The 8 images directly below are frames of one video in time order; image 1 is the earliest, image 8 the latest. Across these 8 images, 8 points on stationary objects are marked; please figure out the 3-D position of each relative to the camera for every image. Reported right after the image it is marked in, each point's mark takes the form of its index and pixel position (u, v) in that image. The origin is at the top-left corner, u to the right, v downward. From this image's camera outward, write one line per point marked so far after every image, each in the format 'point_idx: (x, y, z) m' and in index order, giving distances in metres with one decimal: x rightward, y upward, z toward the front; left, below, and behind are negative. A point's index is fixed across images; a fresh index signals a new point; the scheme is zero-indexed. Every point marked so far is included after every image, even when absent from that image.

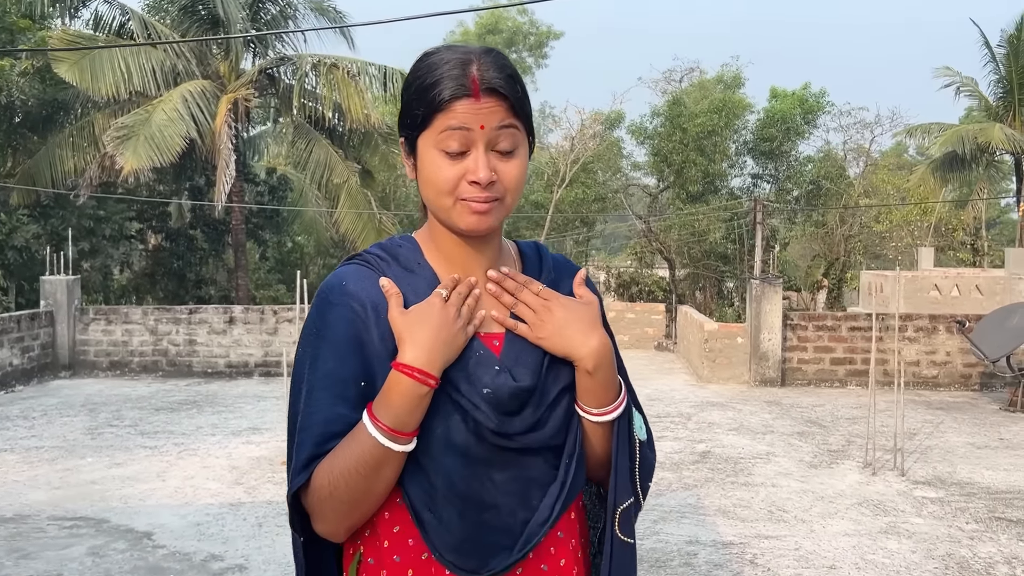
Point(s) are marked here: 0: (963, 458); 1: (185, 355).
0: (+3.1, -1.2, +6.2) m
1: (-3.6, -0.7, +10.1) m
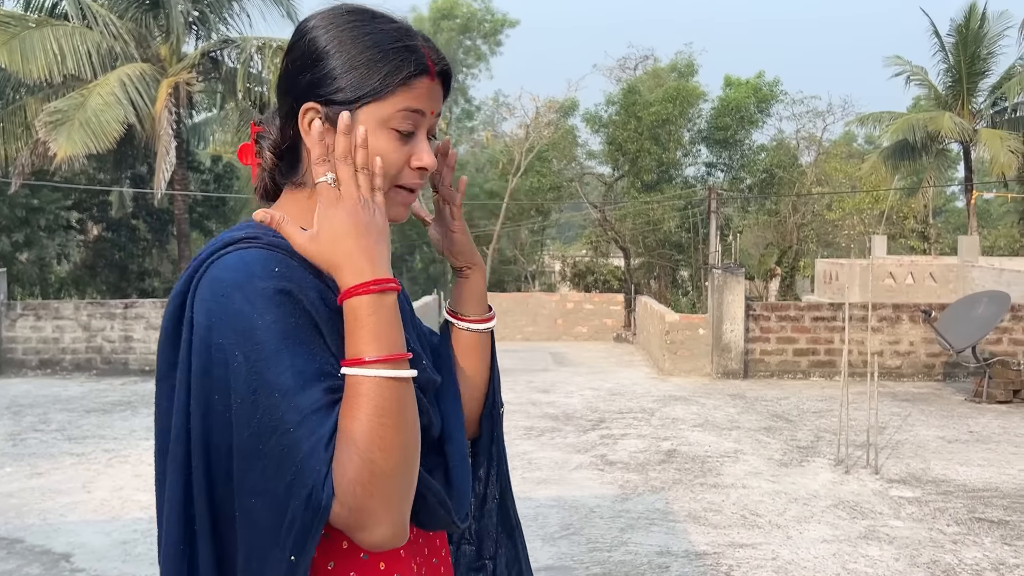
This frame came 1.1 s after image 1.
0: (+2.8, -1.1, +6.0) m
1: (-4.1, -0.7, +9.5) m
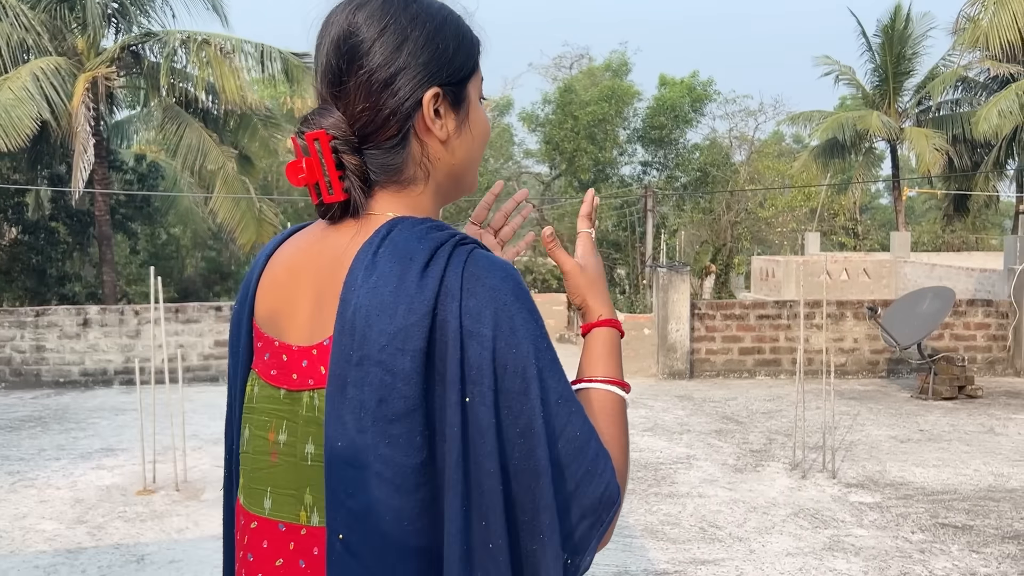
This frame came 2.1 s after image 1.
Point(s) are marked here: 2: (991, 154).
0: (+2.5, -1.1, +5.9) m
1: (-4.7, -0.7, +8.9) m
2: (+7.8, +2.1, +14.8) m
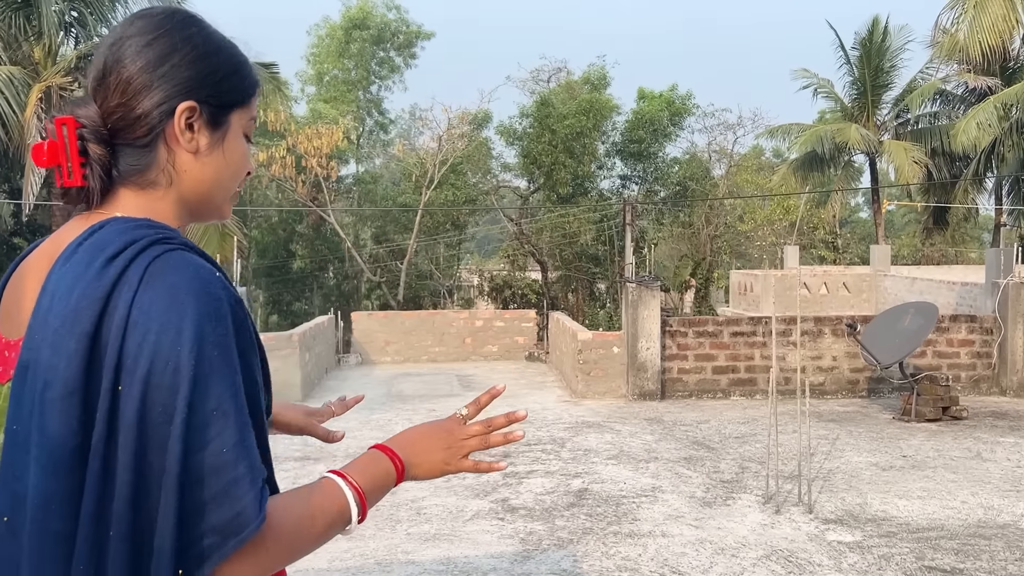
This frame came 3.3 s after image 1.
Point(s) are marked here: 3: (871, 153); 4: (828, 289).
0: (+2.2, -1.2, +5.5) m
1: (-5.0, -0.9, +8.3) m
2: (+7.3, +1.9, +14.6) m
3: (+6.5, +2.5, +16.6) m
4: (+5.3, 0.0, +15.2) m
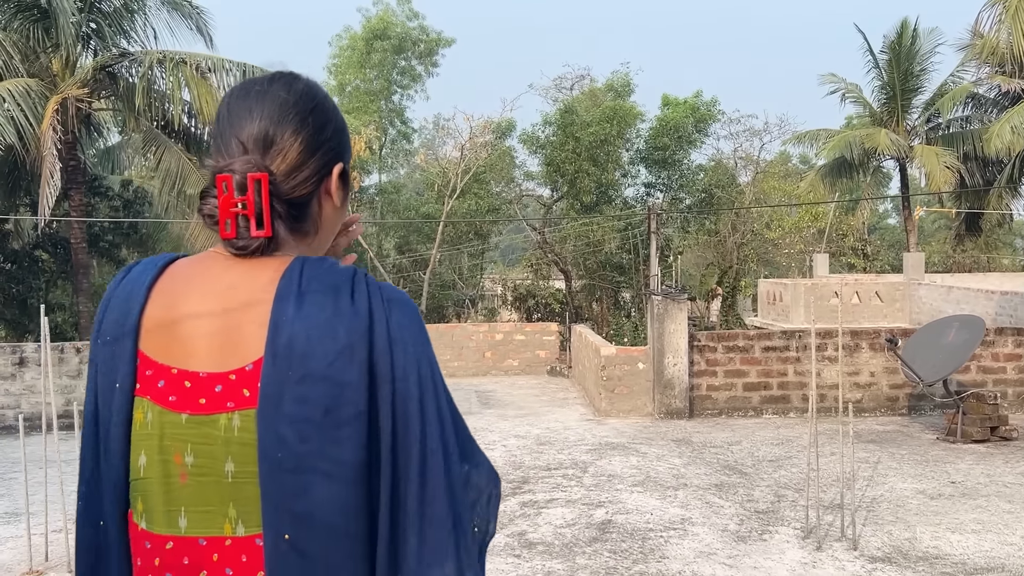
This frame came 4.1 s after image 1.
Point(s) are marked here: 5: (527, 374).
0: (+2.3, -1.3, +5.1) m
1: (-4.9, -1.1, +8.1) m
2: (+7.6, +1.8, +14.0) m
3: (+6.9, +2.3, +16.1) m
4: (+5.6, -0.2, +14.7) m
5: (+0.2, -1.2, +12.8) m
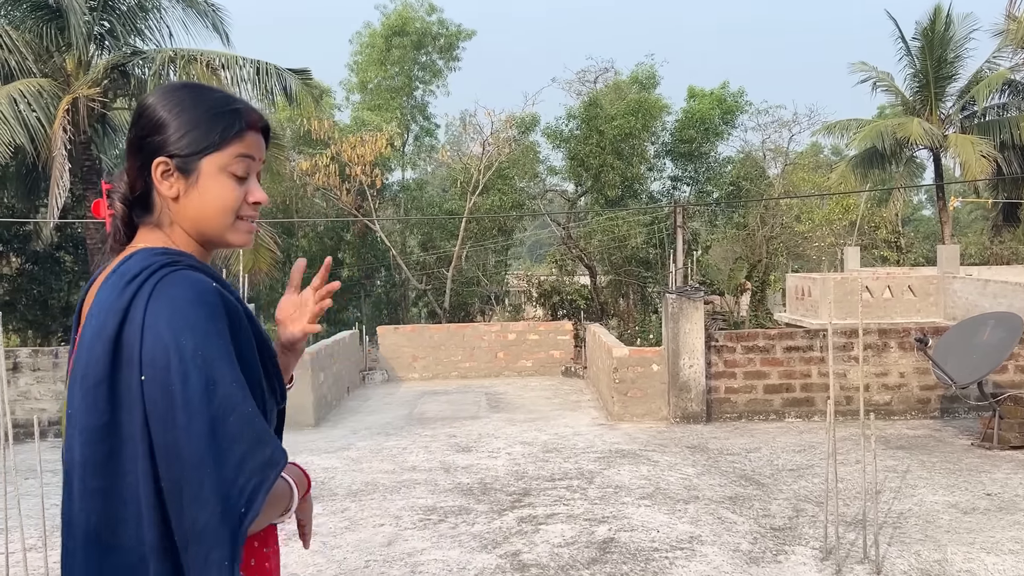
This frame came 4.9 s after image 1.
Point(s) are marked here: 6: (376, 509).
0: (+2.2, -1.3, +4.6) m
1: (-4.8, -1.1, +7.9) m
2: (+7.9, +1.9, +13.4) m
3: (+7.2, +2.4, +15.5) m
4: (+5.9, -0.1, +14.1) m
5: (+0.4, -1.2, +12.4) m
6: (-0.8, -1.3, +5.3) m
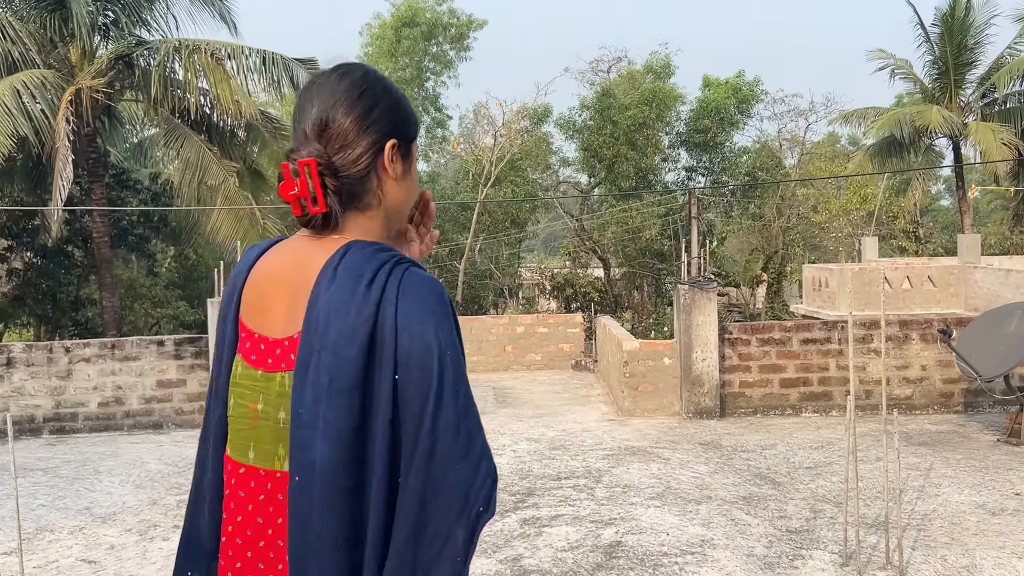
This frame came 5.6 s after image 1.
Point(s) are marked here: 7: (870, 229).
0: (+2.2, -1.2, +4.4) m
1: (-4.7, -1.0, +7.8) m
2: (+8.0, +2.0, +13.0) m
3: (+7.4, +2.6, +15.1) m
4: (+6.1, +0.1, +13.8) m
5: (+0.6, -1.1, +12.1) m
6: (-0.8, -1.2, +5.1) m
7: (+7.6, +1.3, +19.4) m
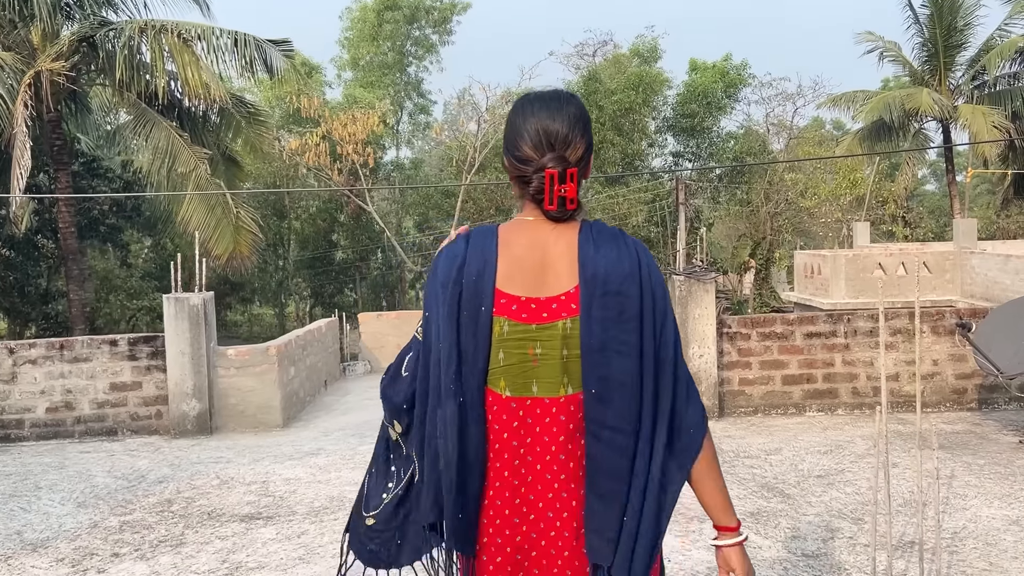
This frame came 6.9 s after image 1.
0: (+2.2, -1.2, +3.9) m
1: (-4.9, -1.0, +7.2) m
2: (+7.8, +2.2, +12.6) m
3: (+7.1, +2.8, +14.6) m
4: (+5.8, +0.3, +13.3) m
5: (+0.4, -0.9, +11.6) m
6: (-0.9, -1.2, +4.5) m
7: (+7.3, +1.6, +18.9) m
